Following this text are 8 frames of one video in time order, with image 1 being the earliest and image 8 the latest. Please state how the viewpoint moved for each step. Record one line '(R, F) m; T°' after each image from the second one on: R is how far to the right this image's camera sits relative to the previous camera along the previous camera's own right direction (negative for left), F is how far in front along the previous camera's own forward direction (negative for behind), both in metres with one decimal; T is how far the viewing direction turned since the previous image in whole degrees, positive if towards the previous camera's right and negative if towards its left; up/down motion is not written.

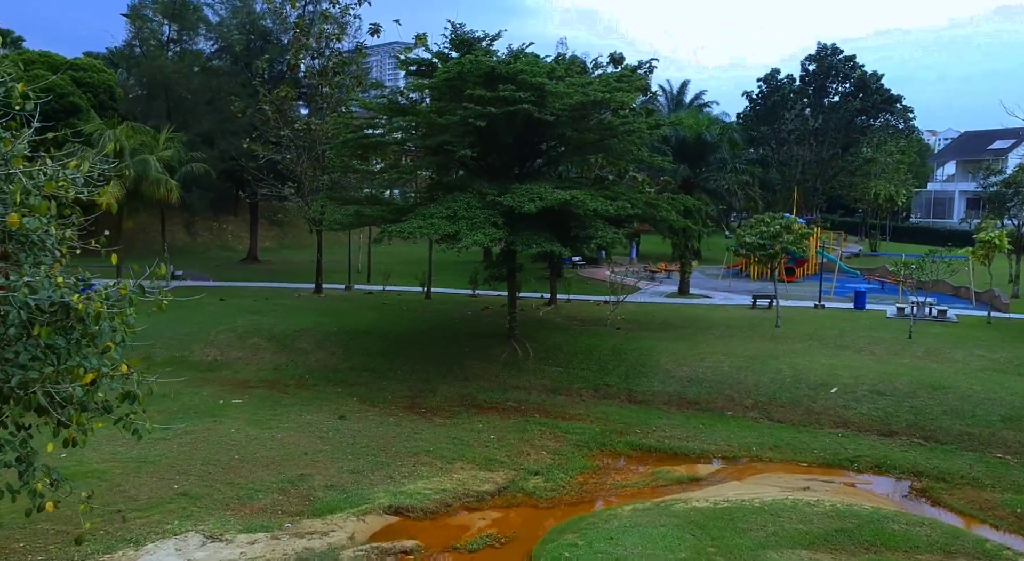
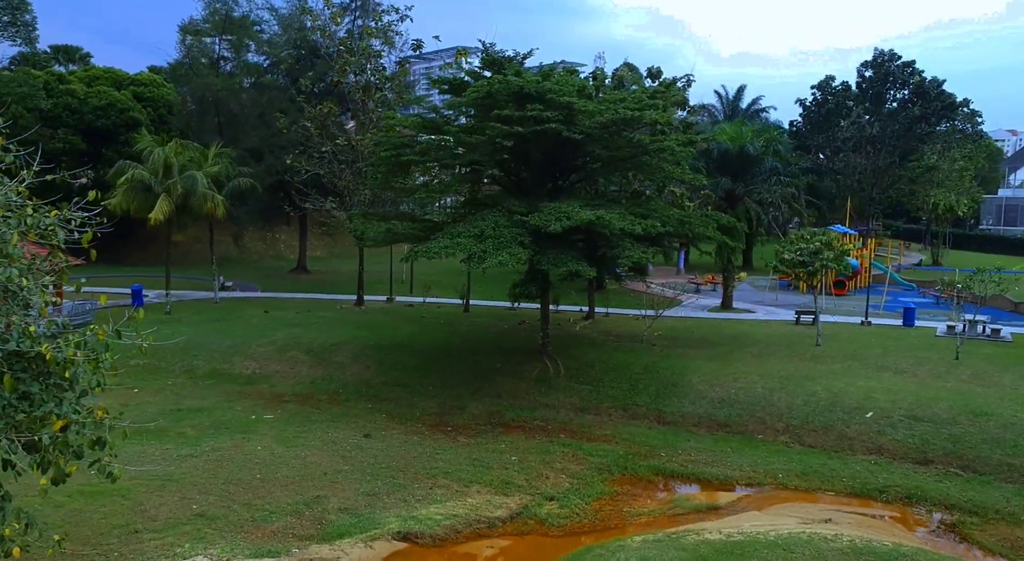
(+0.7, 0.0) m; -4°
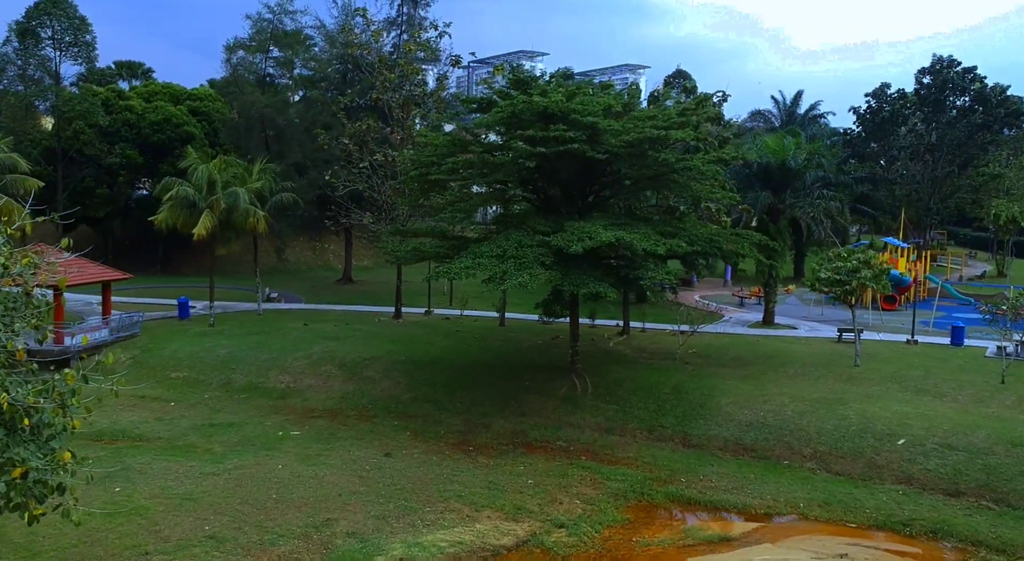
(+0.8, 0.0) m; -4°
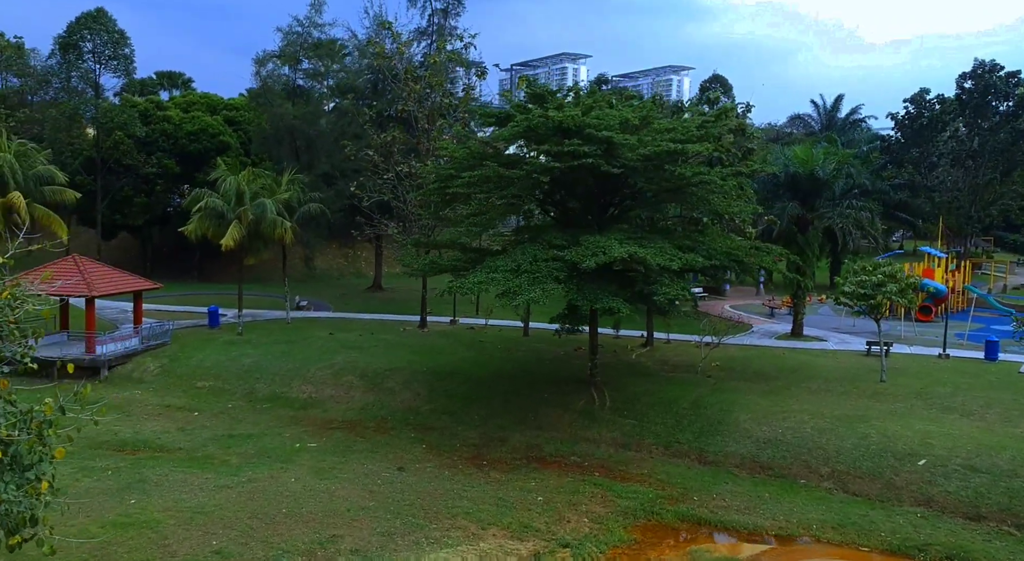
(+0.6, 0.0) m; -3°
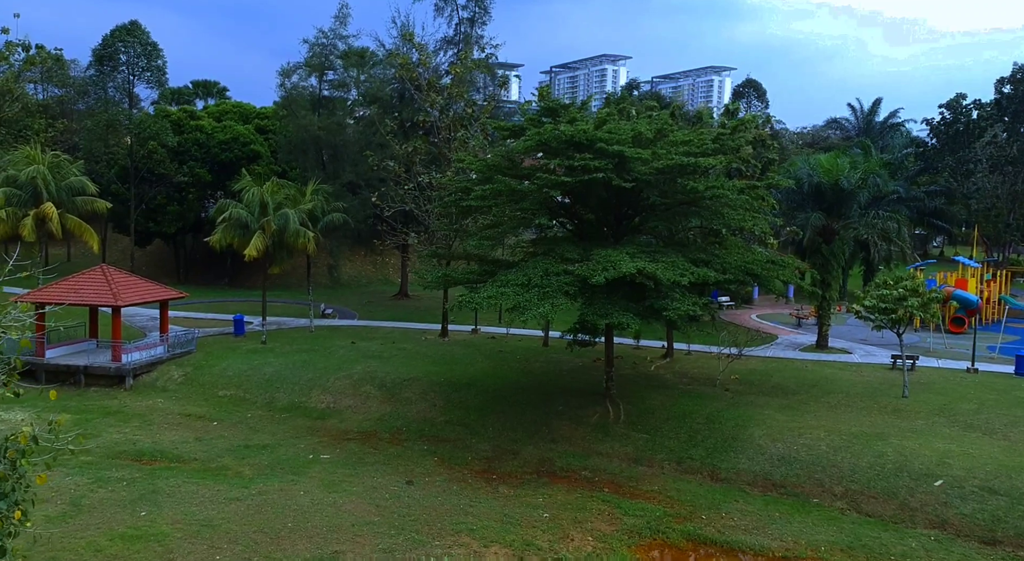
(+0.6, 0.0) m; -2°
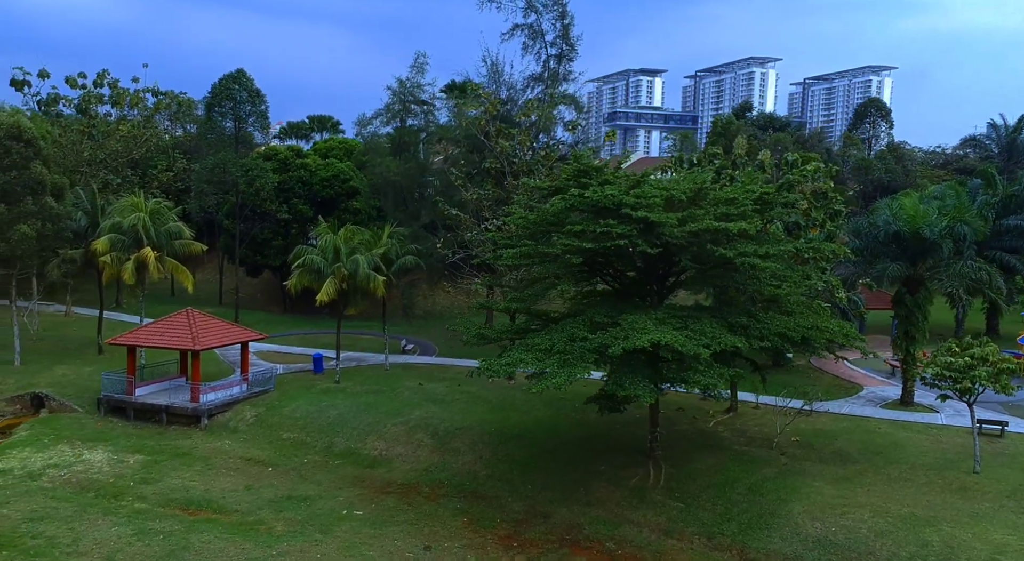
(+2.4, +0.2) m; -9°
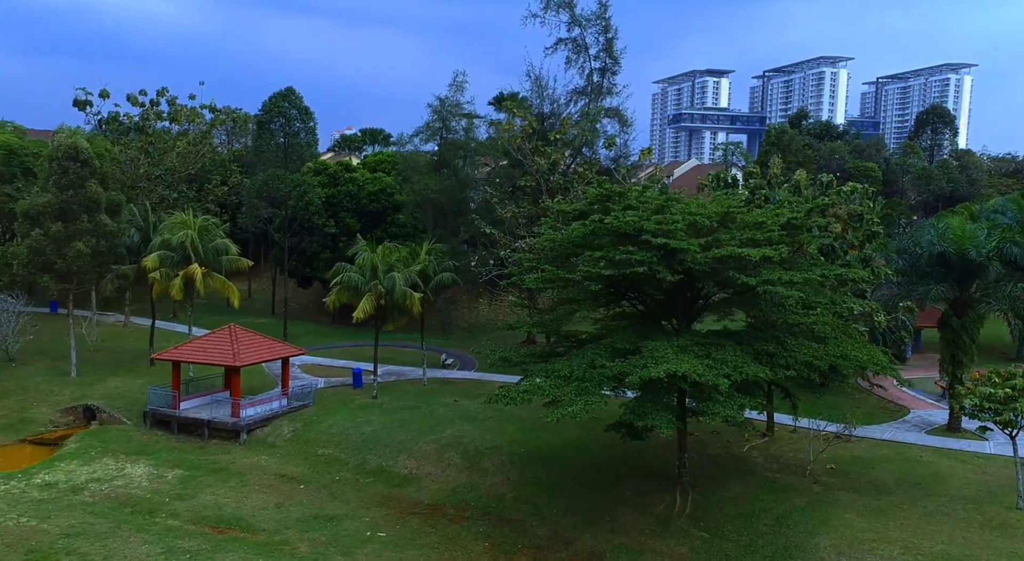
(+0.9, 0.0) m; -4°
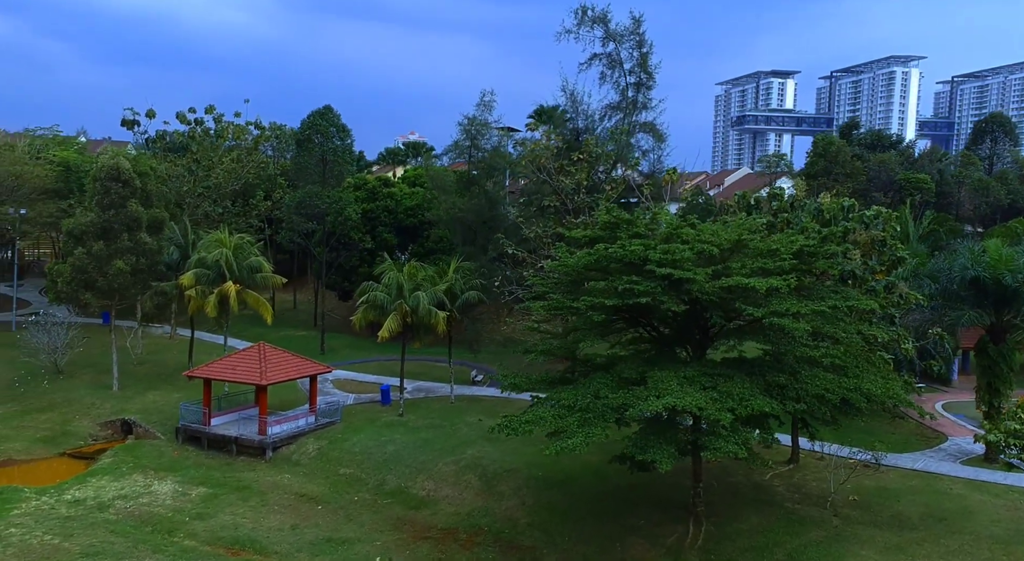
(+1.1, +0.1) m; -4°
